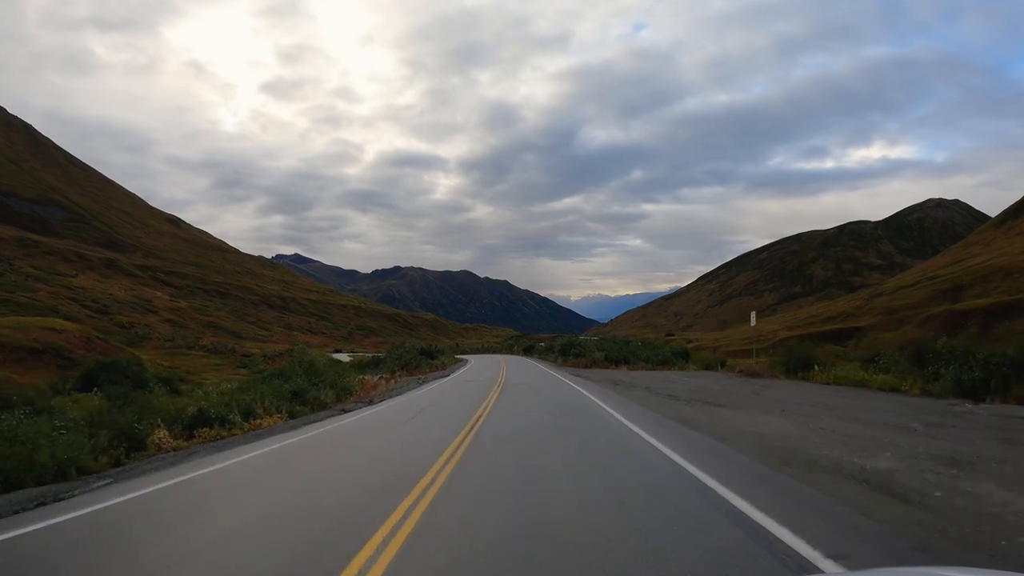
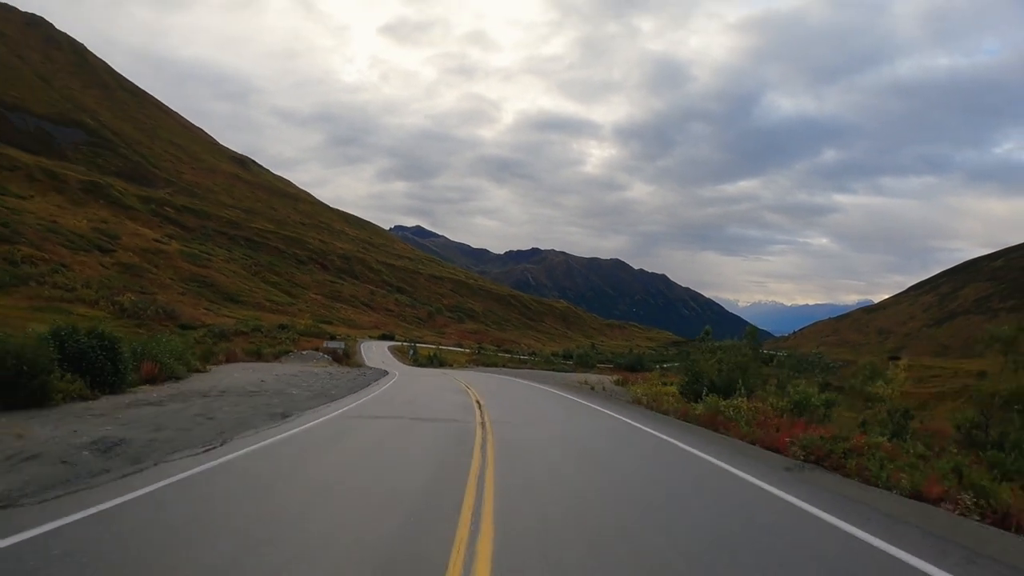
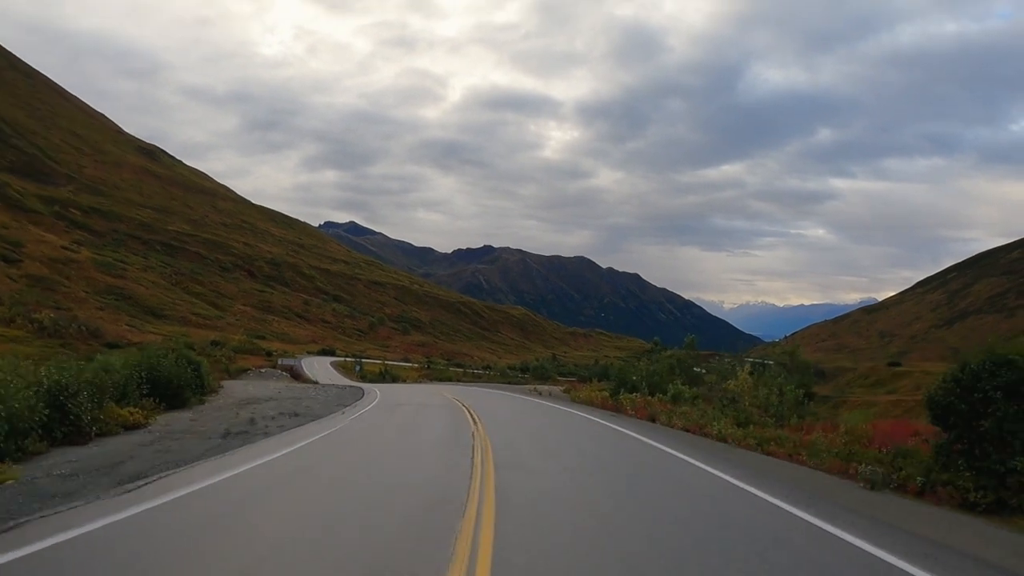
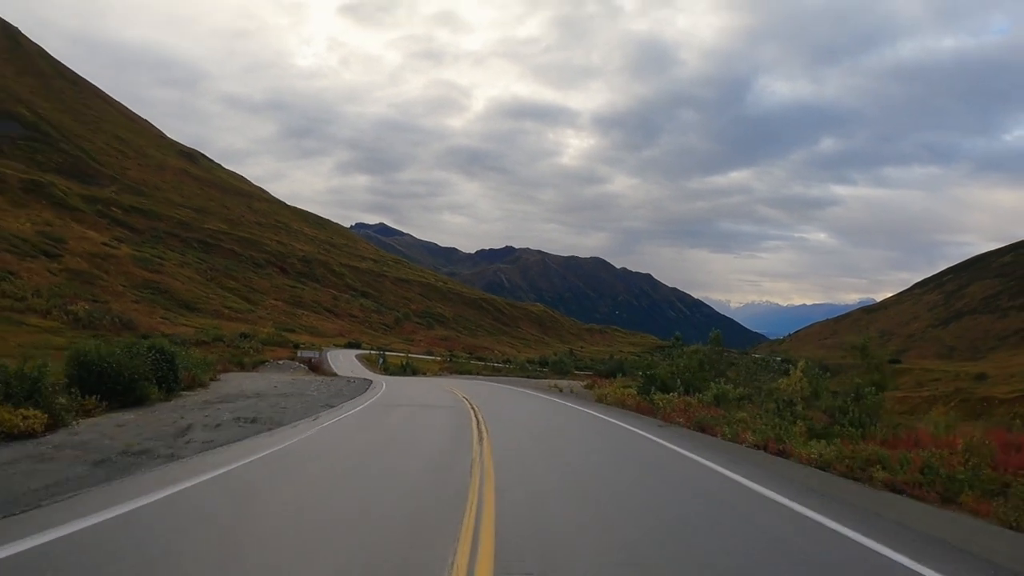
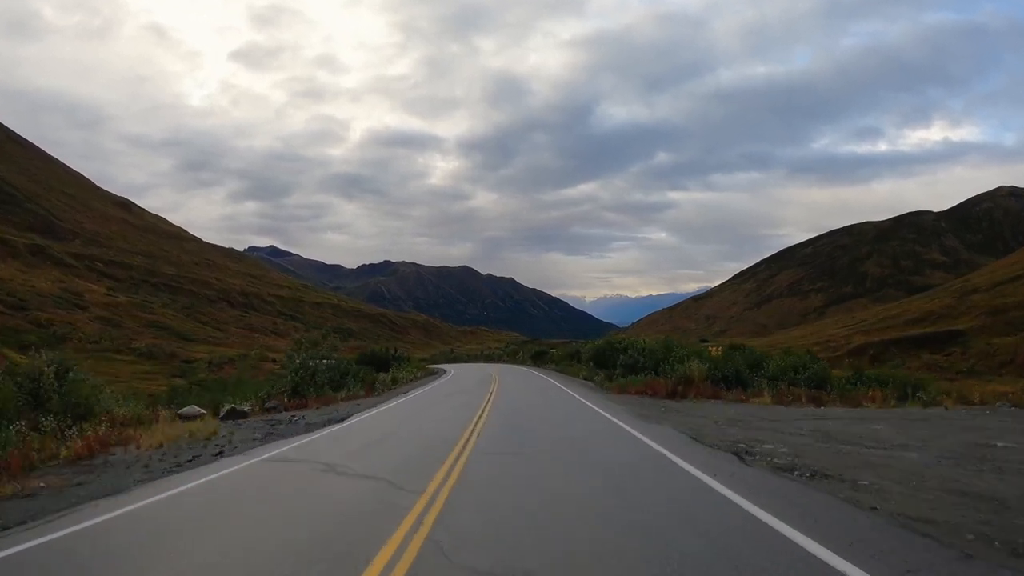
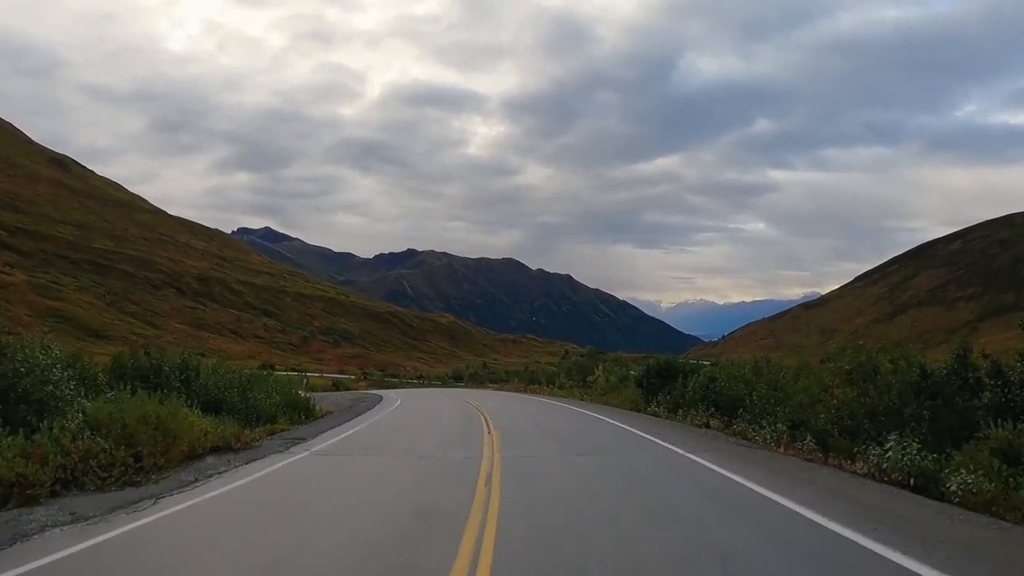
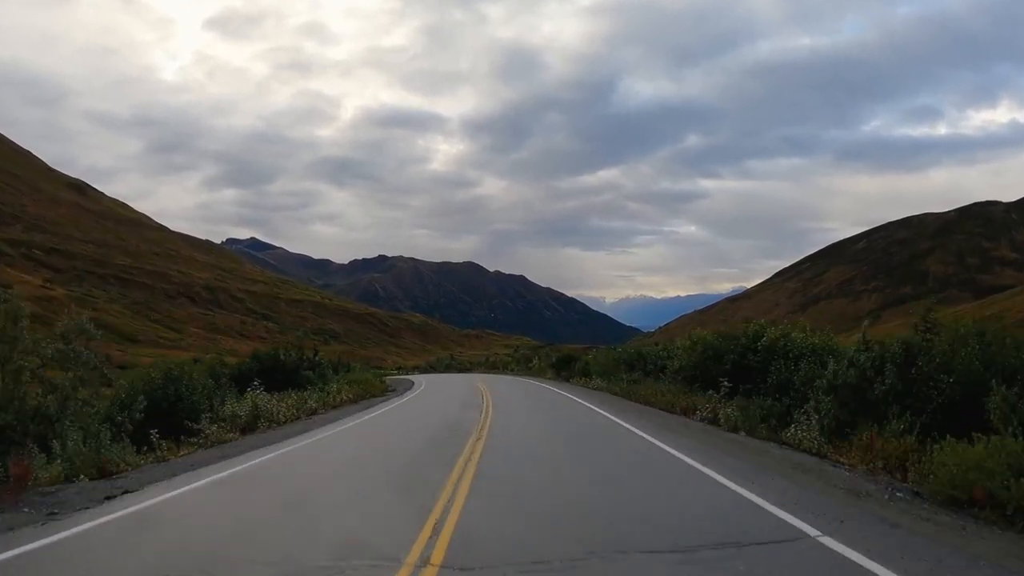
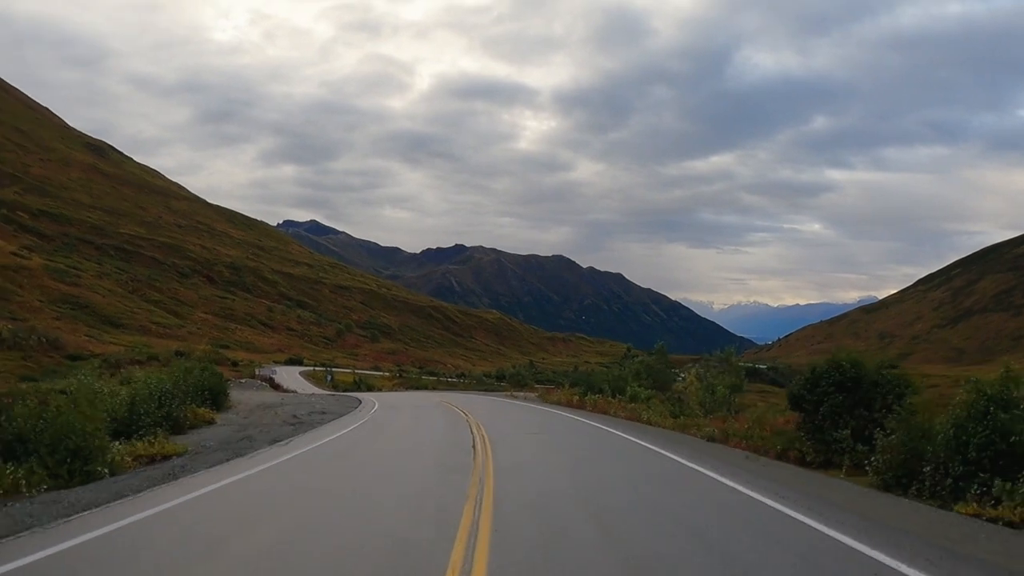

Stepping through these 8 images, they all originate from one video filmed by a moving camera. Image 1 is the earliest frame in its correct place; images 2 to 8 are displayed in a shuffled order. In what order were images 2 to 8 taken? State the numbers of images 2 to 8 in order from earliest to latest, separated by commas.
5, 7, 6, 8, 3, 4, 2
